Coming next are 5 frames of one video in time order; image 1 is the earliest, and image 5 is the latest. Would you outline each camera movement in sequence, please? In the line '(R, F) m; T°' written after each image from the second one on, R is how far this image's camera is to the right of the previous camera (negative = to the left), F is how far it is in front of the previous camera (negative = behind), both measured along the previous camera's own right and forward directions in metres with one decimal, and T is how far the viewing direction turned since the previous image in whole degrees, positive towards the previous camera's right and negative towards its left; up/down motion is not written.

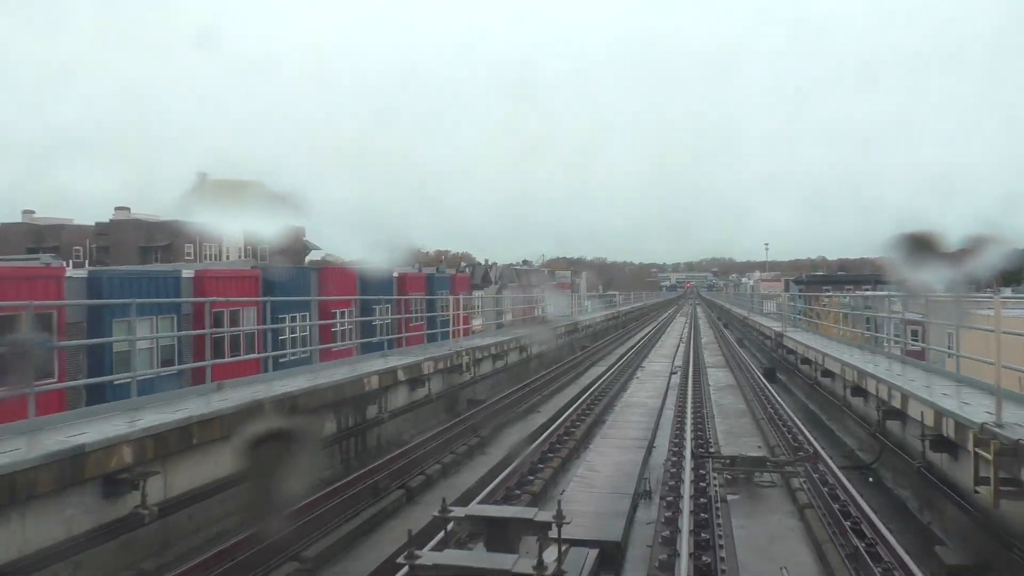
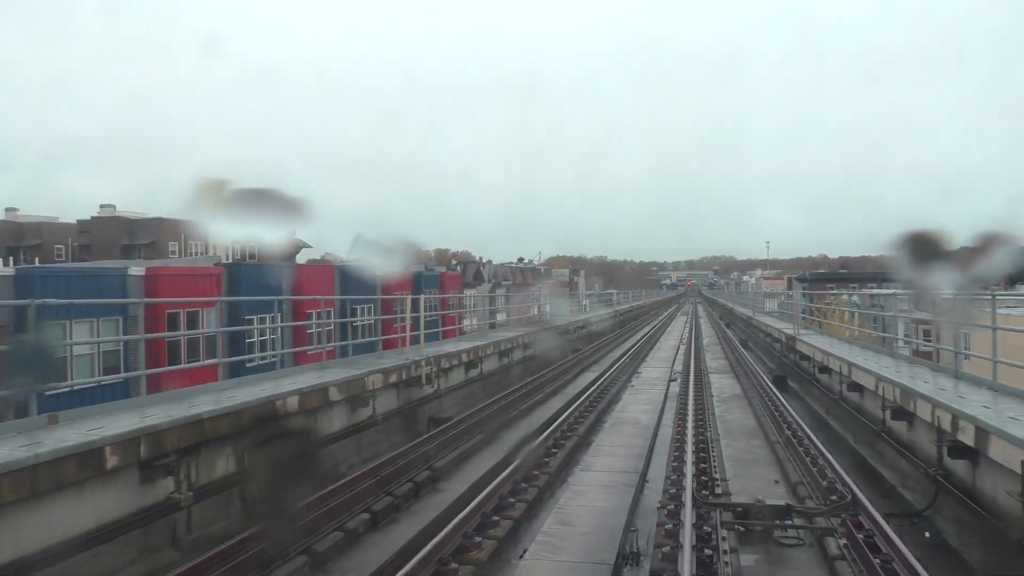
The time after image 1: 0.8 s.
(+0.2, +0.7) m; 0°
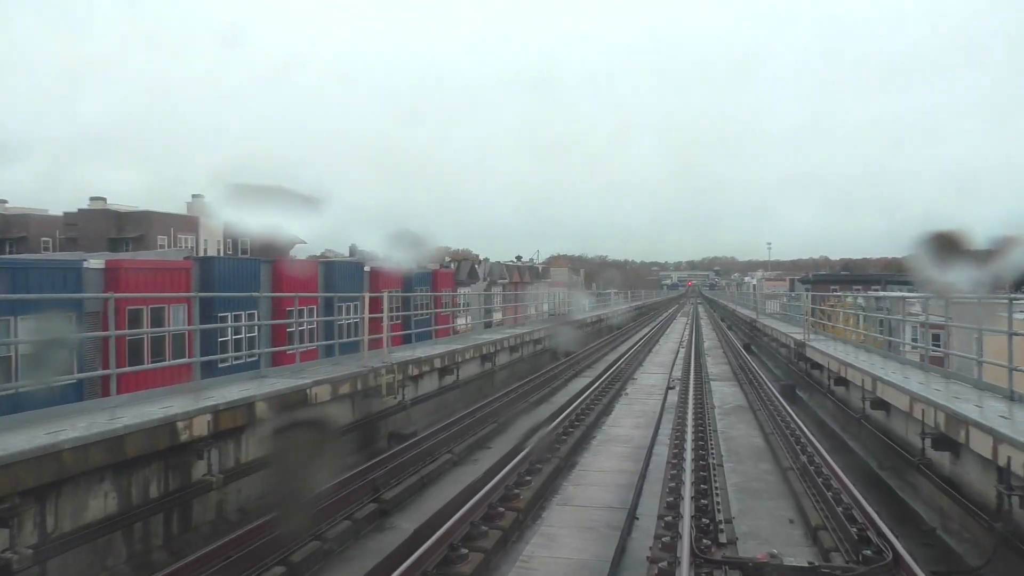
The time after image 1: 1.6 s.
(+0.1, +0.5) m; 0°
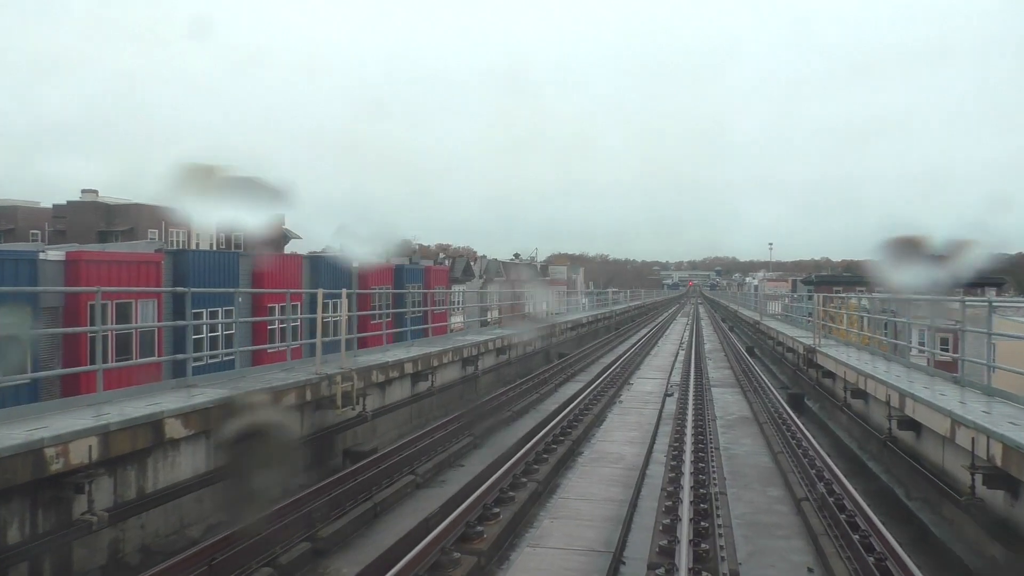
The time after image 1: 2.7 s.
(+0.1, +0.4) m; 0°
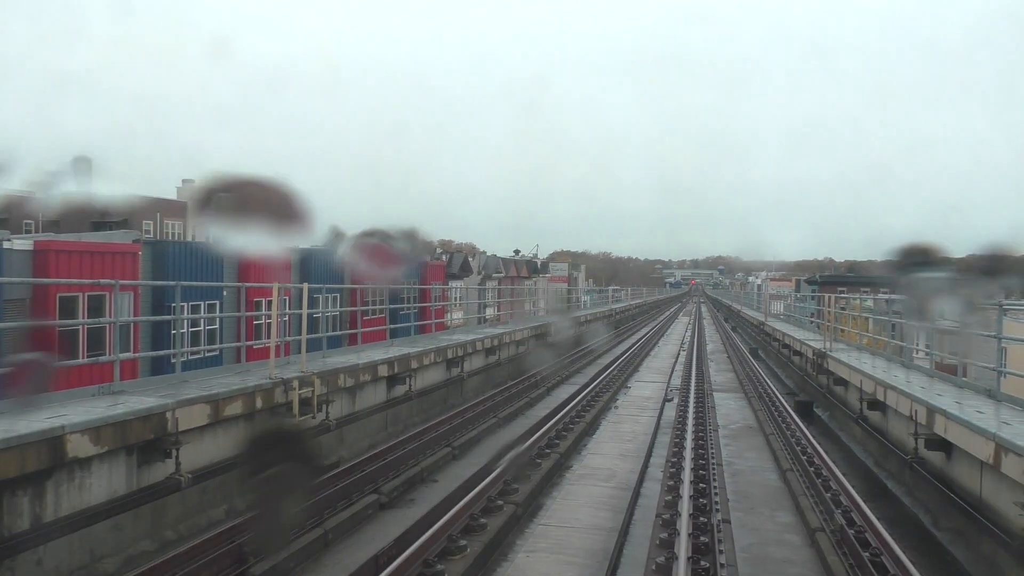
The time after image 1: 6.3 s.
(+0.1, +0.3) m; 0°
